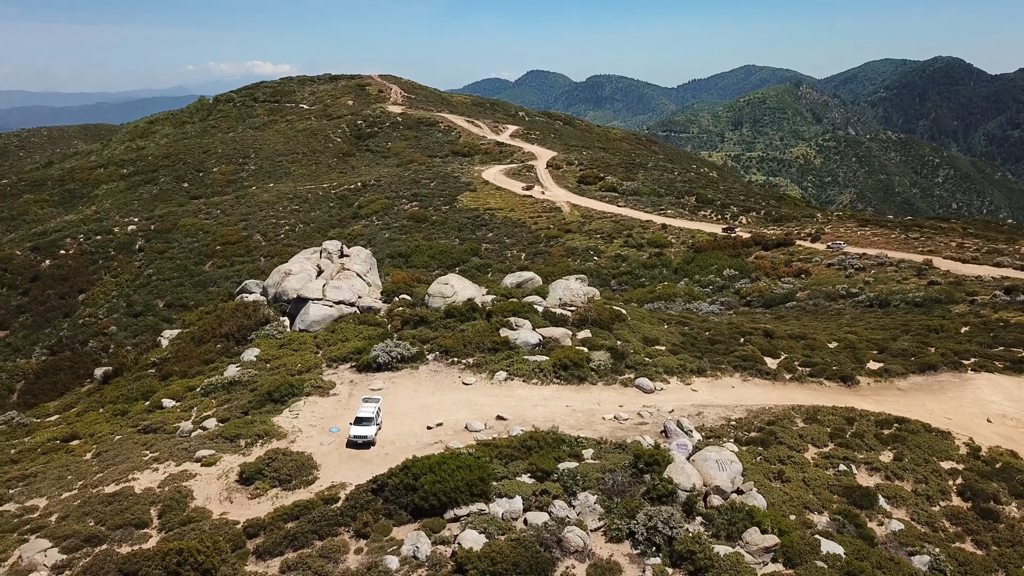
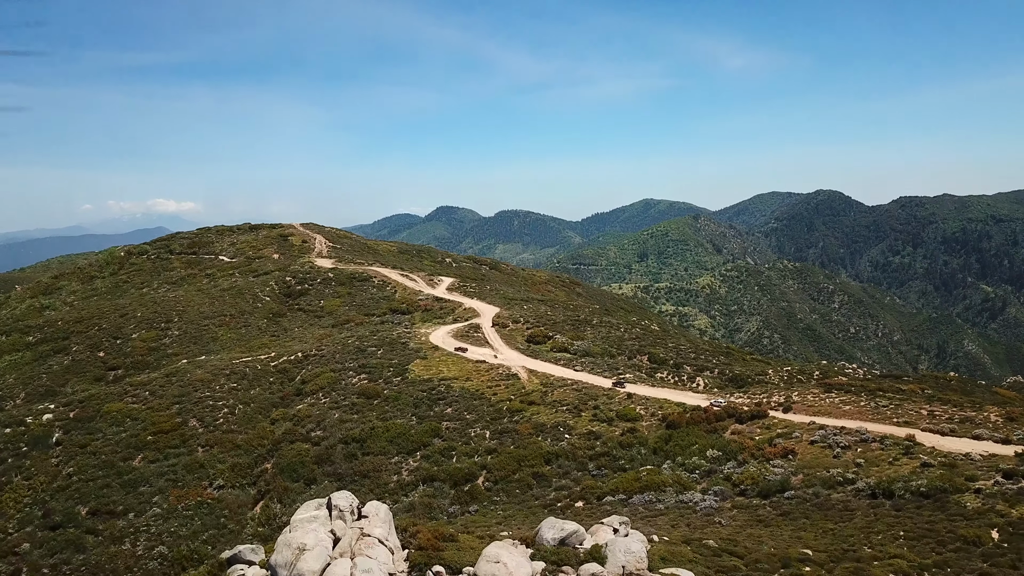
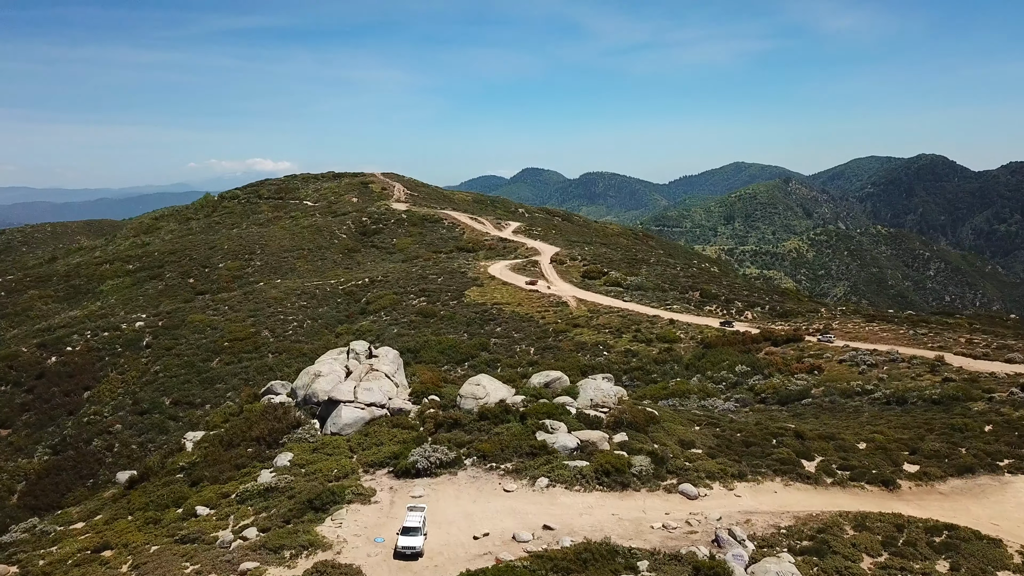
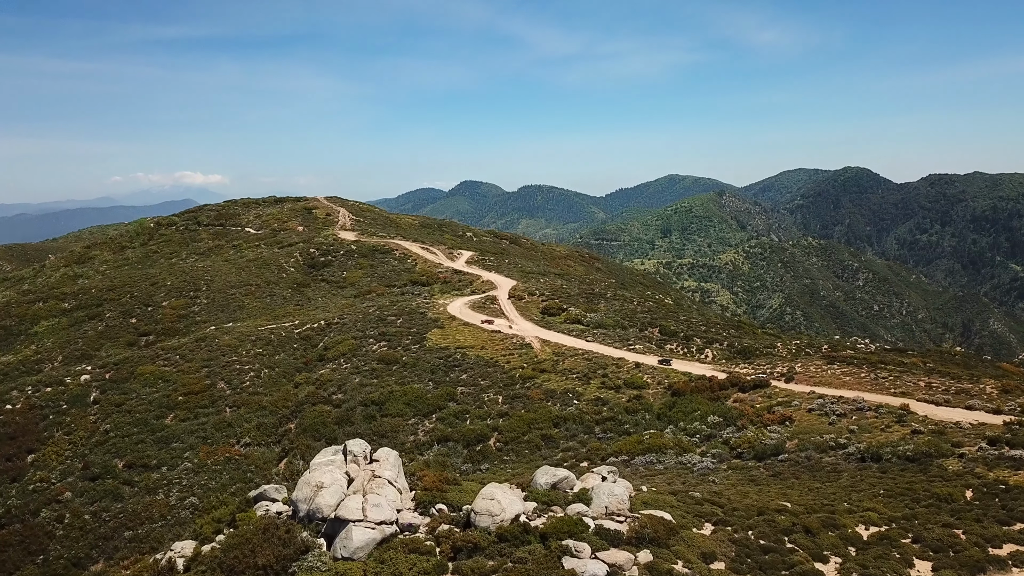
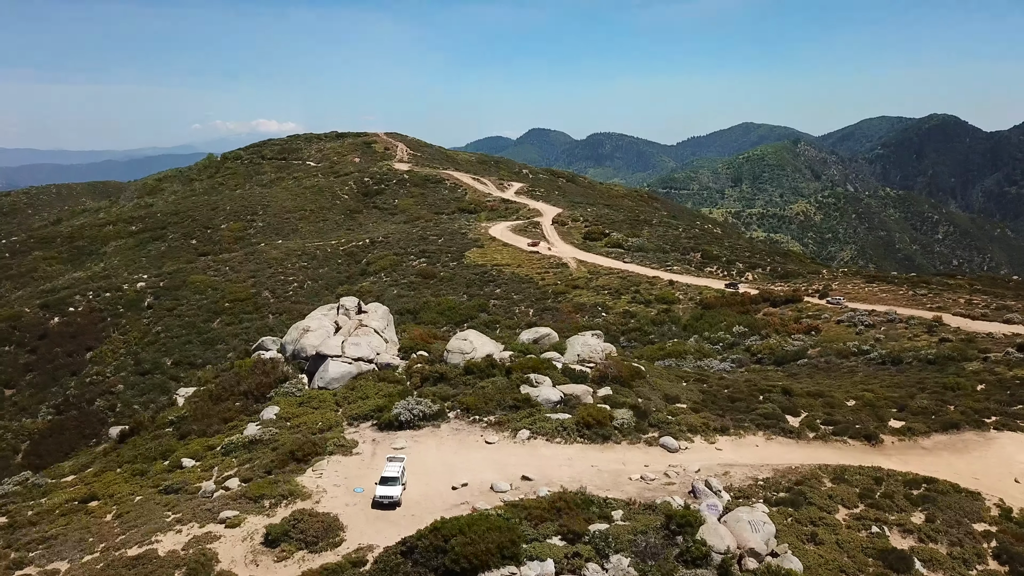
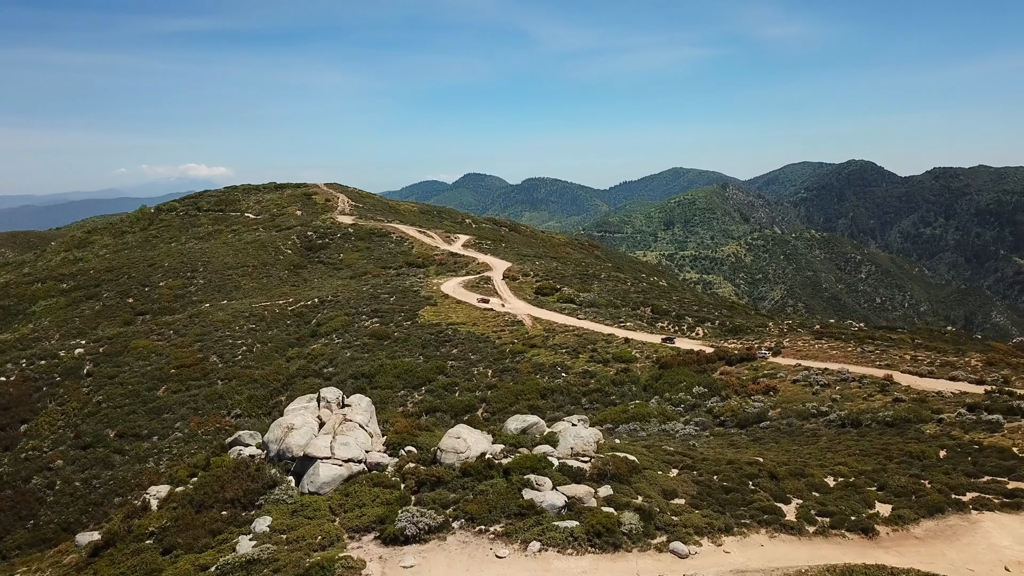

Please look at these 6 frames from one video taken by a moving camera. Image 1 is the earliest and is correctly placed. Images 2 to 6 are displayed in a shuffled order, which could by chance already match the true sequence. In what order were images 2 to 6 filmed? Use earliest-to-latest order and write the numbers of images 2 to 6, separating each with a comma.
5, 3, 6, 4, 2
